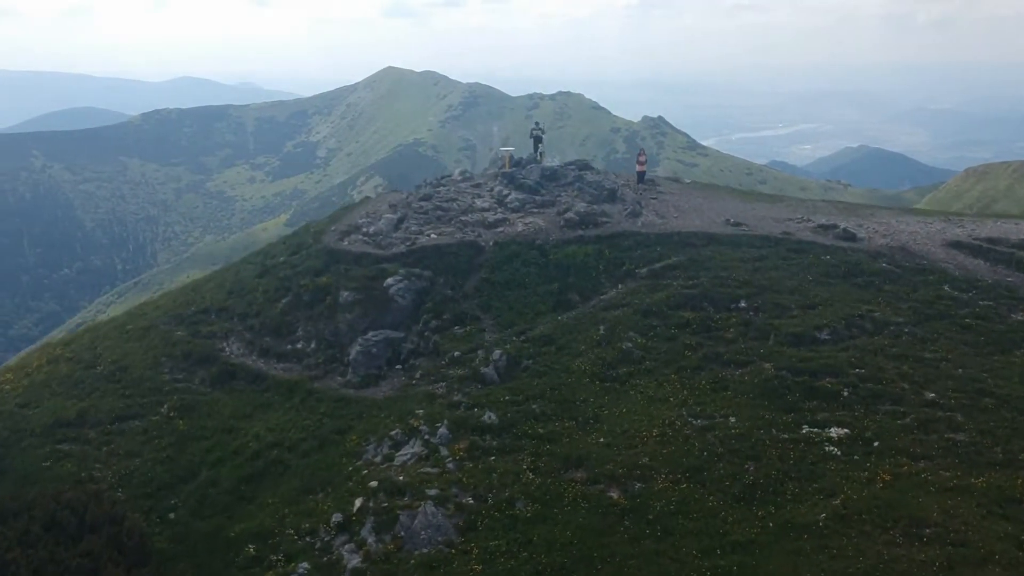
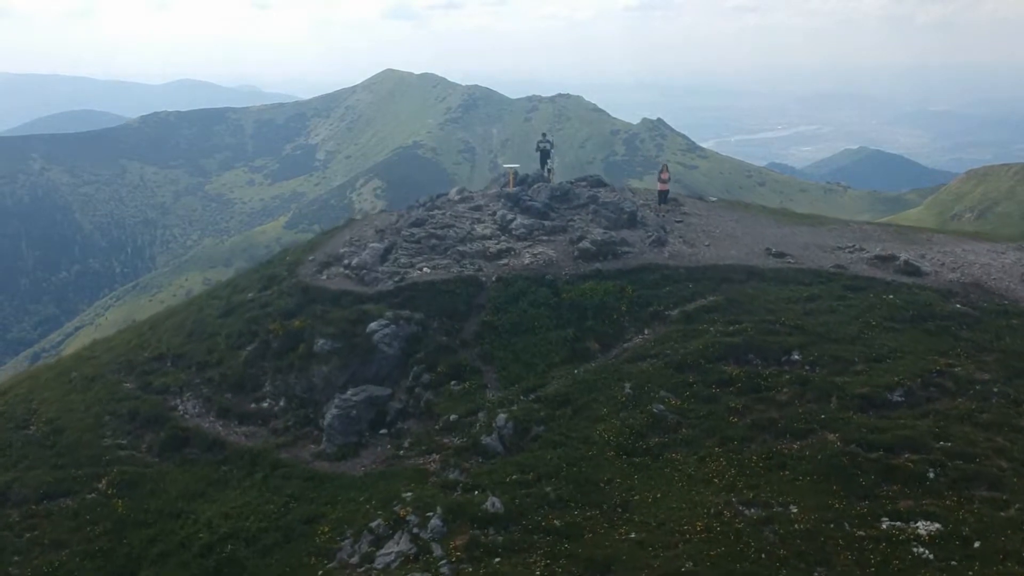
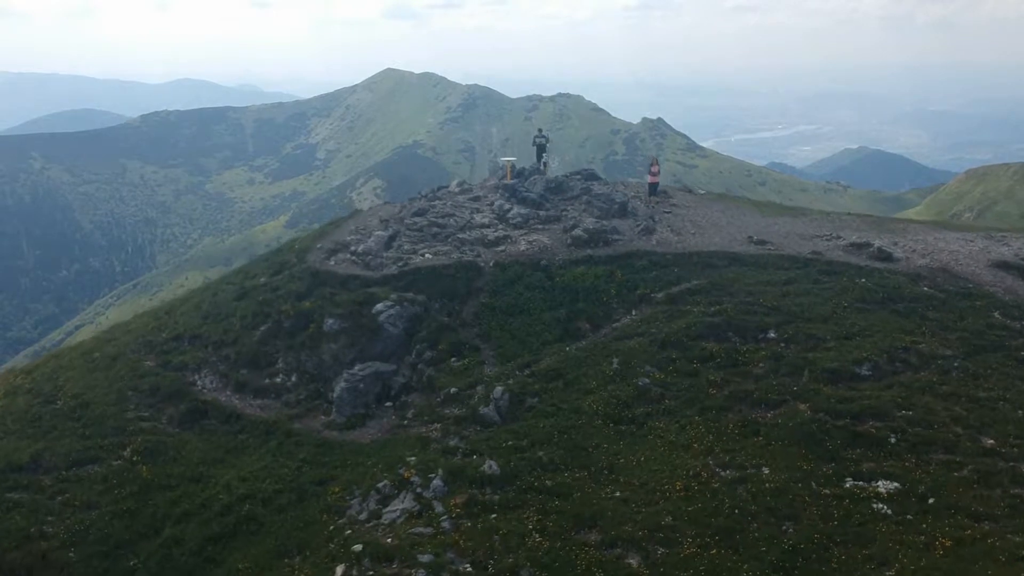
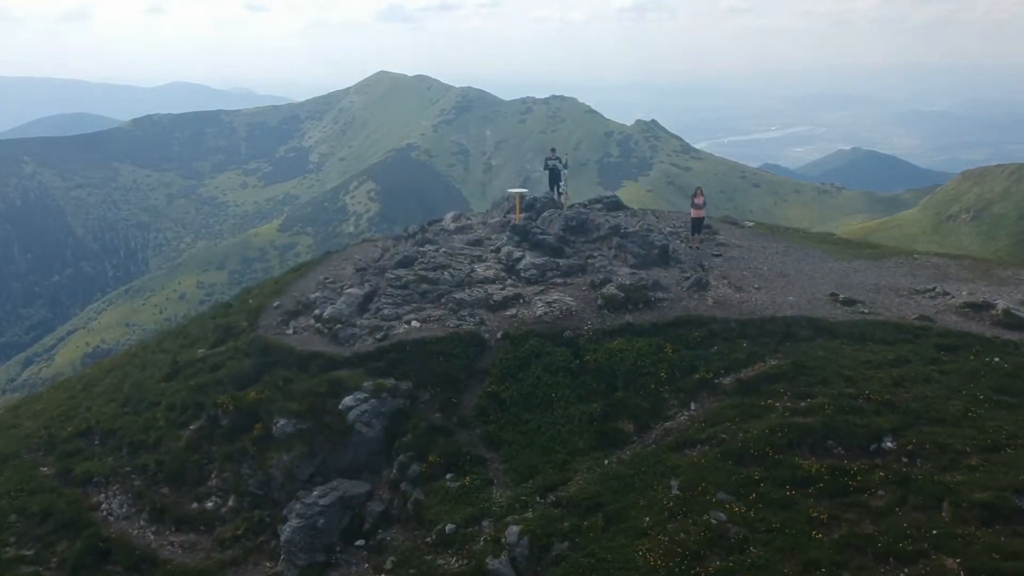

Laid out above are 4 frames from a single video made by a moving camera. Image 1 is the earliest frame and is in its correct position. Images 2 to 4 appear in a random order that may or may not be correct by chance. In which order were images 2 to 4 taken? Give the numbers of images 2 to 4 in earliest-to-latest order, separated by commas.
3, 2, 4
